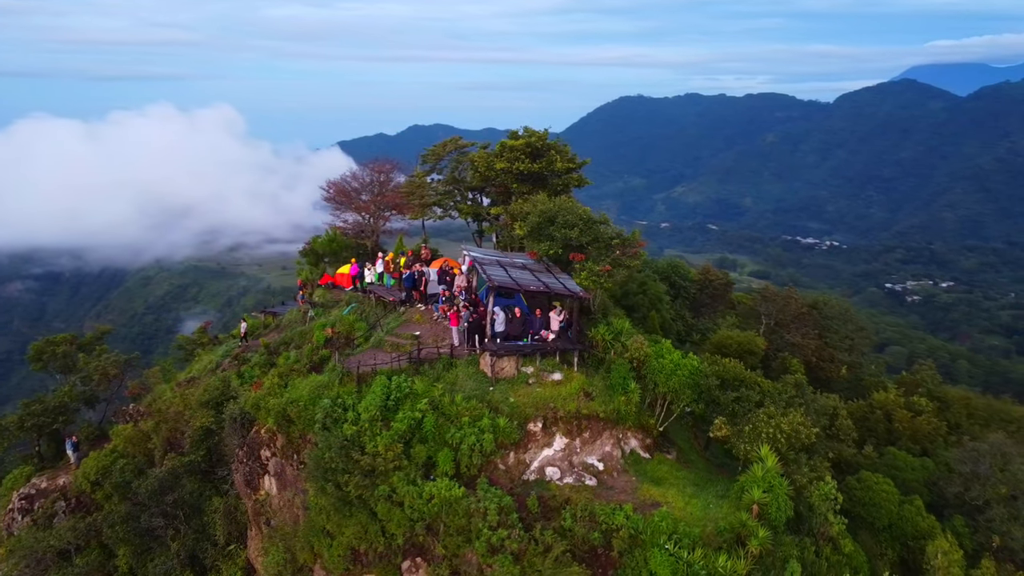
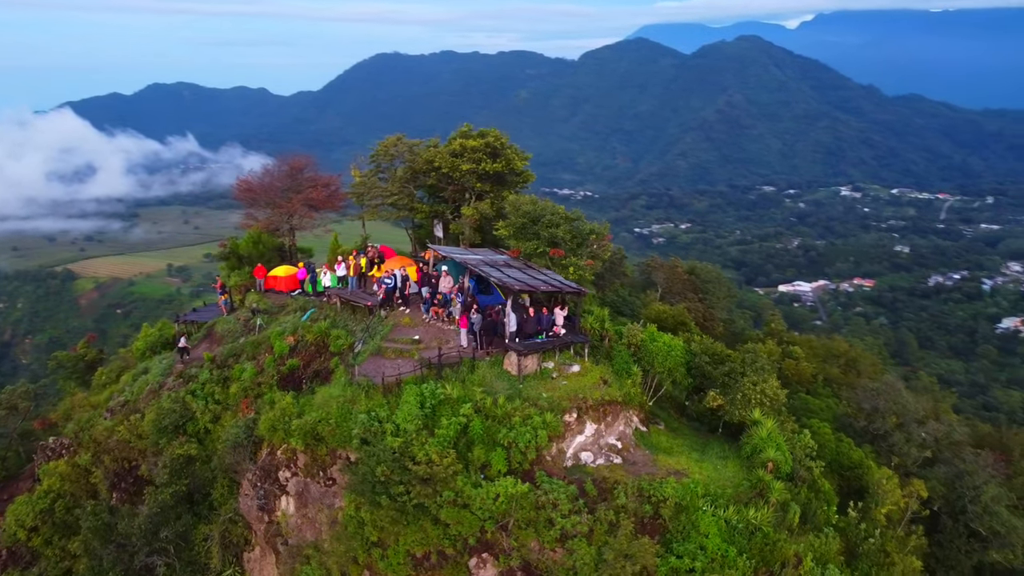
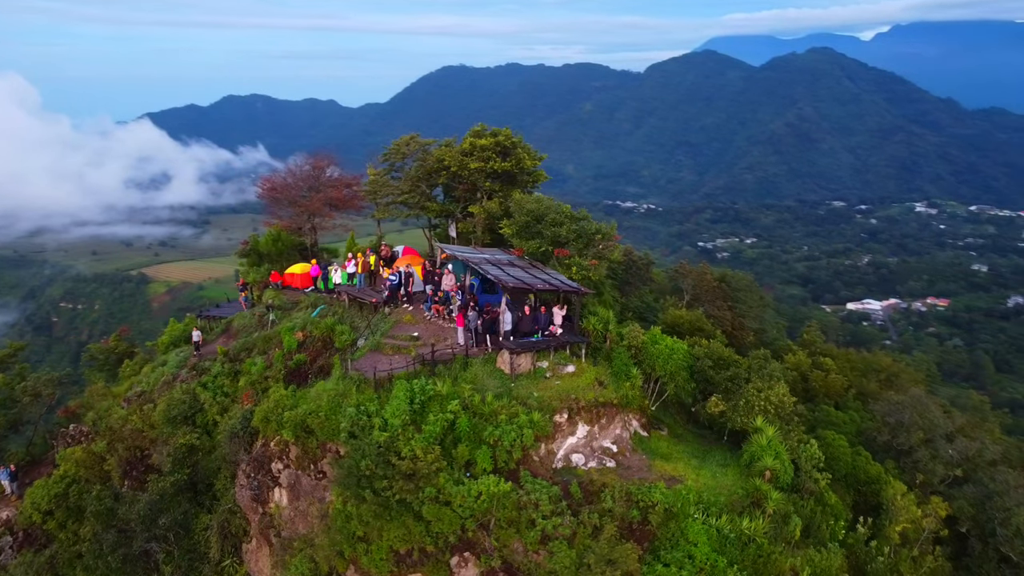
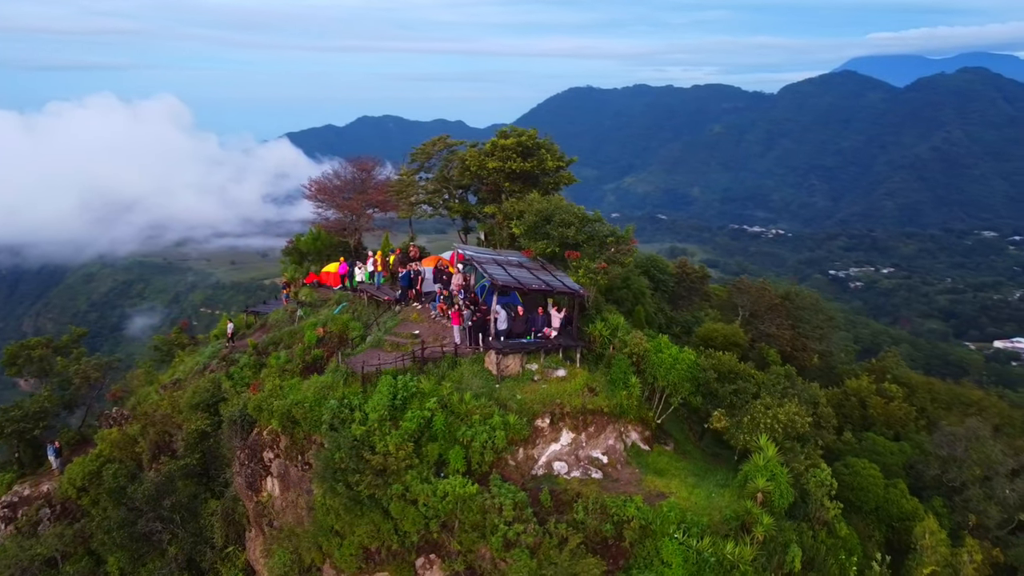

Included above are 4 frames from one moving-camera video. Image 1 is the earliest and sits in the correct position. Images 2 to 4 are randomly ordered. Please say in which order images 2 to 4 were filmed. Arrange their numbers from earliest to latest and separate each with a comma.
4, 3, 2
